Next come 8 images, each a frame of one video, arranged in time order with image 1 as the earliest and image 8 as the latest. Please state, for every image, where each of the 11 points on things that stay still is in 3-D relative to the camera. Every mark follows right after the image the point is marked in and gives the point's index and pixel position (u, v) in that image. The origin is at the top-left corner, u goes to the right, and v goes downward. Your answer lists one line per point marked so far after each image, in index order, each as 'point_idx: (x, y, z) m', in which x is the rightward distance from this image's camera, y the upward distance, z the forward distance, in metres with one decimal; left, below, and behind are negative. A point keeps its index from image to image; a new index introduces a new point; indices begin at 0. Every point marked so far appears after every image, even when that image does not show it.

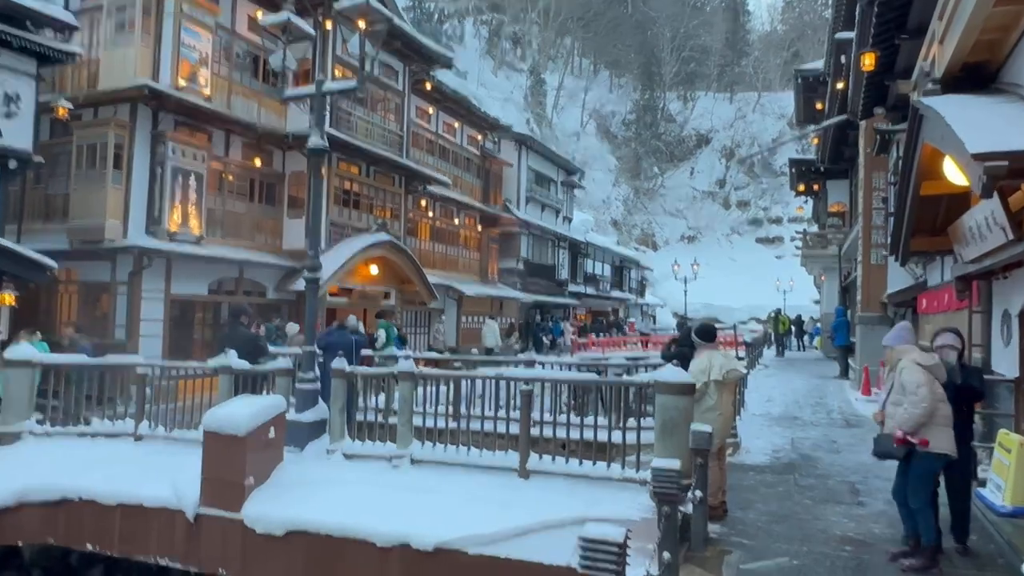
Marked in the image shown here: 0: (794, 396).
0: (+6.8, -2.6, +16.9) m
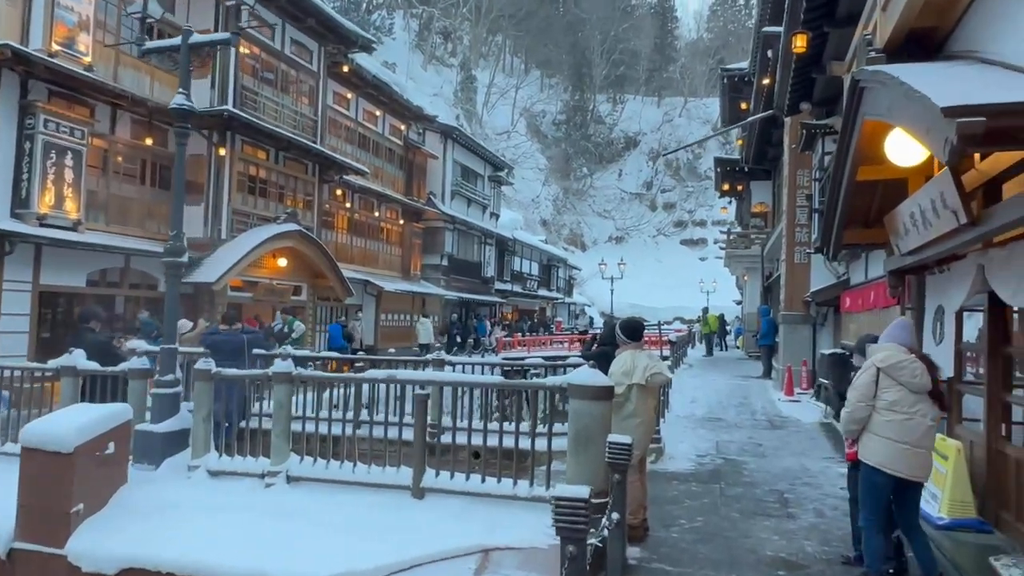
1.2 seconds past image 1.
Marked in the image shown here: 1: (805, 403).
0: (+4.8, -2.6, +16.5) m
1: (+6.4, -2.5, +15.2) m
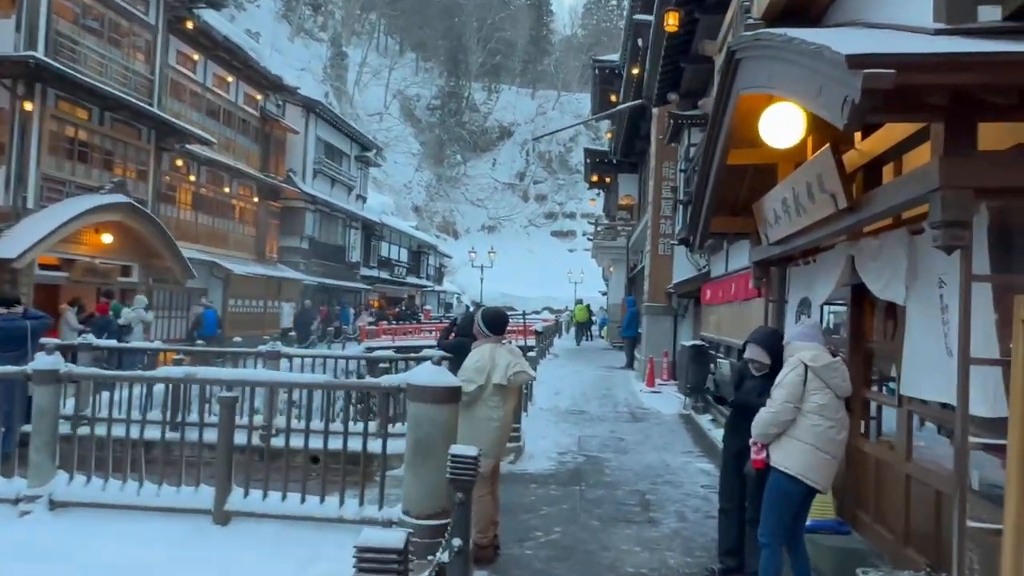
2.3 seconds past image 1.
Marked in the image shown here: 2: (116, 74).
0: (+1.6, -2.3, +16.2) m
1: (+3.3, -2.3, +15.2) m
2: (-10.7, +5.8, +19.0) m
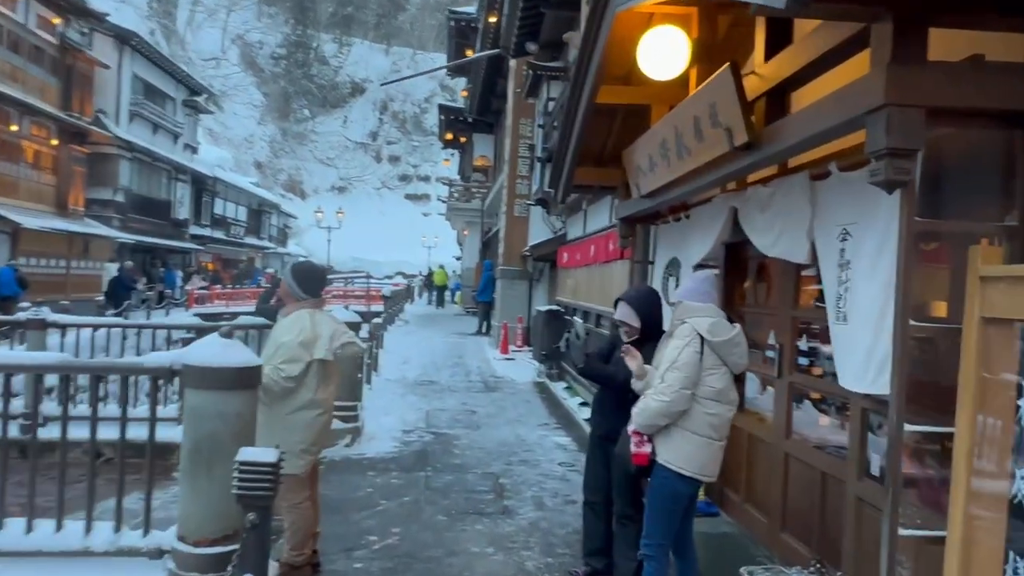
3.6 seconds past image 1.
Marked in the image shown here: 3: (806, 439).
0: (-1.7, -1.5, +15.2) m
1: (+0.2, -1.5, +14.6) m
2: (-14.3, +6.8, +15.0) m
3: (+1.9, -1.0, +4.6) m
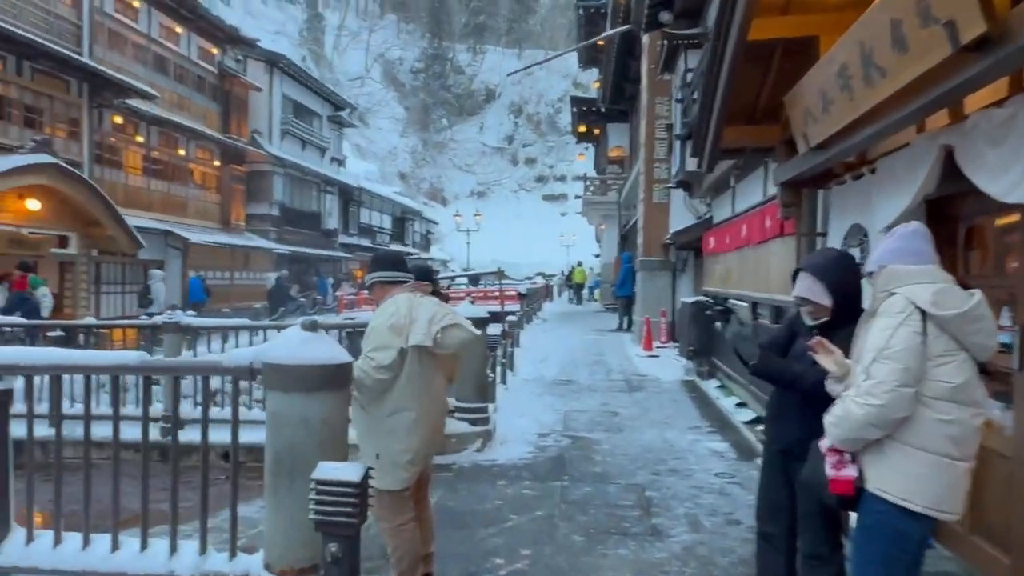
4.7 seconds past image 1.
0: (+1.2, -1.4, +14.4) m
1: (+2.9, -1.4, +13.4) m
2: (-11.4, +6.5, +16.8) m
3: (+2.7, -0.8, +3.4) m
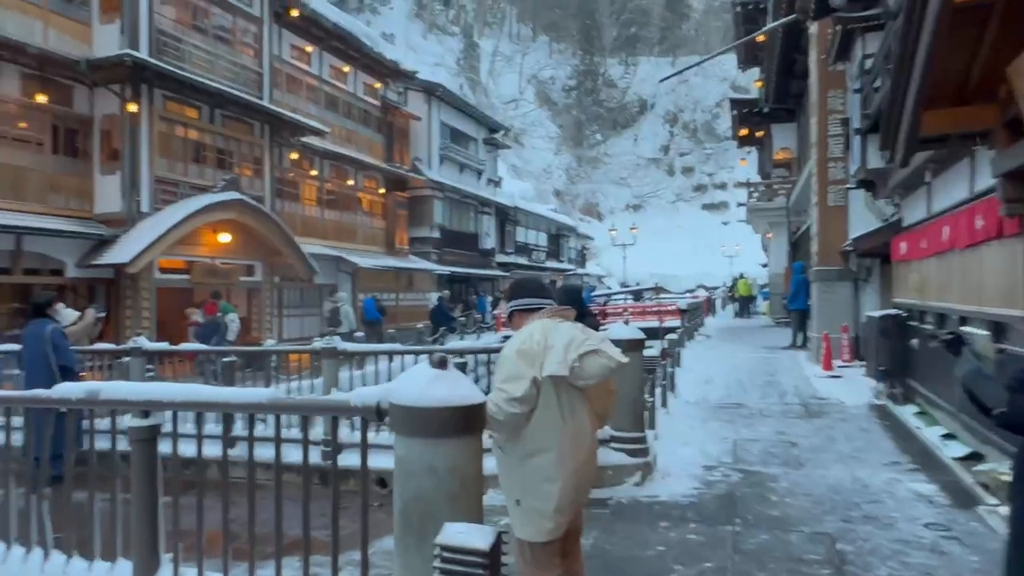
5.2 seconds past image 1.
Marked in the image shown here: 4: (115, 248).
0: (+4.3, -1.6, +13.3) m
1: (+5.8, -1.6, +12.0) m
2: (-7.6, +5.8, +18.6) m
3: (+3.3, -0.8, +2.2) m
4: (-8.5, +0.8, +14.9) m
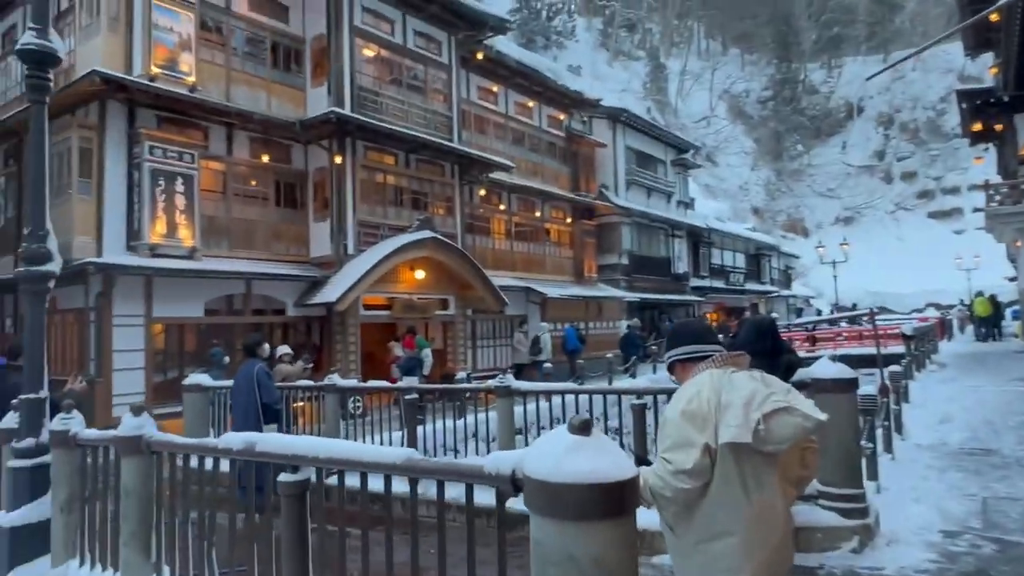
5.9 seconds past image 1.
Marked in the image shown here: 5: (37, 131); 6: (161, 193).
0: (+7.6, -2.0, +11.2) m
1: (+8.6, -1.8, +9.5) m
2: (-2.7, +4.9, +19.8) m
3: (+3.5, -0.9, +0.8) m
4: (-4.3, 0.0, +16.3) m
5: (-3.5, +1.2, +5.1) m
6: (-7.3, +2.0, +14.4) m
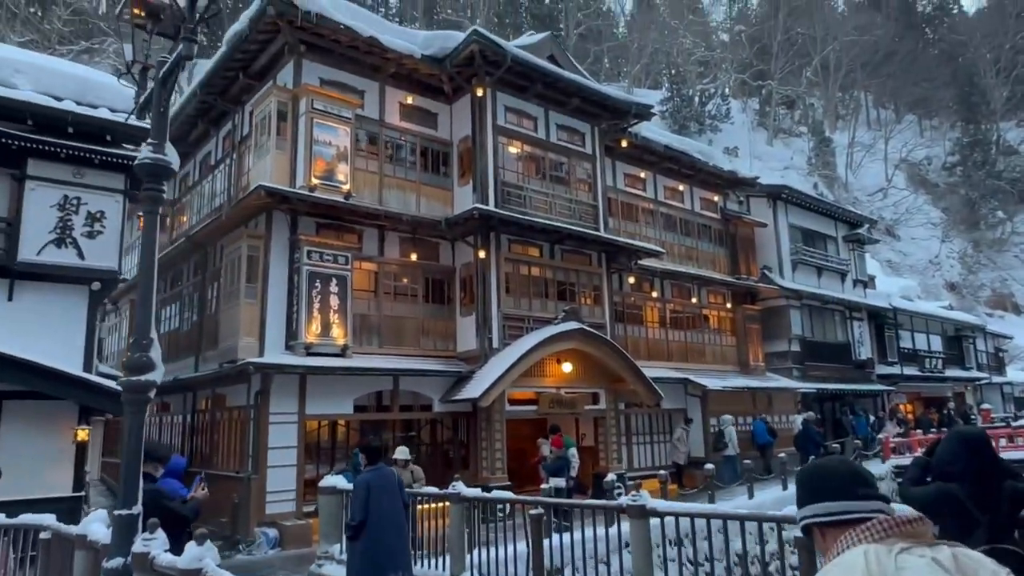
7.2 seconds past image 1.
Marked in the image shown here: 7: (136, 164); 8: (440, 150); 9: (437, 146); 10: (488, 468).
0: (+9.5, -3.1, +8.2) m
1: (+10.1, -2.6, +6.4) m
2: (+1.4, +2.3, +19.7) m
3: (+3.2, -0.8, -0.7) m
4: (-1.0, -2.2, +16.1) m
5: (-2.7, +0.4, +5.2) m
6: (-4.3, -0.1, +15.2) m
7: (-2.8, +0.9, +5.2) m
8: (-1.9, +3.7, +18.5) m
9: (-2.0, +3.7, +18.4) m
10: (-0.5, -4.2, +16.2) m
